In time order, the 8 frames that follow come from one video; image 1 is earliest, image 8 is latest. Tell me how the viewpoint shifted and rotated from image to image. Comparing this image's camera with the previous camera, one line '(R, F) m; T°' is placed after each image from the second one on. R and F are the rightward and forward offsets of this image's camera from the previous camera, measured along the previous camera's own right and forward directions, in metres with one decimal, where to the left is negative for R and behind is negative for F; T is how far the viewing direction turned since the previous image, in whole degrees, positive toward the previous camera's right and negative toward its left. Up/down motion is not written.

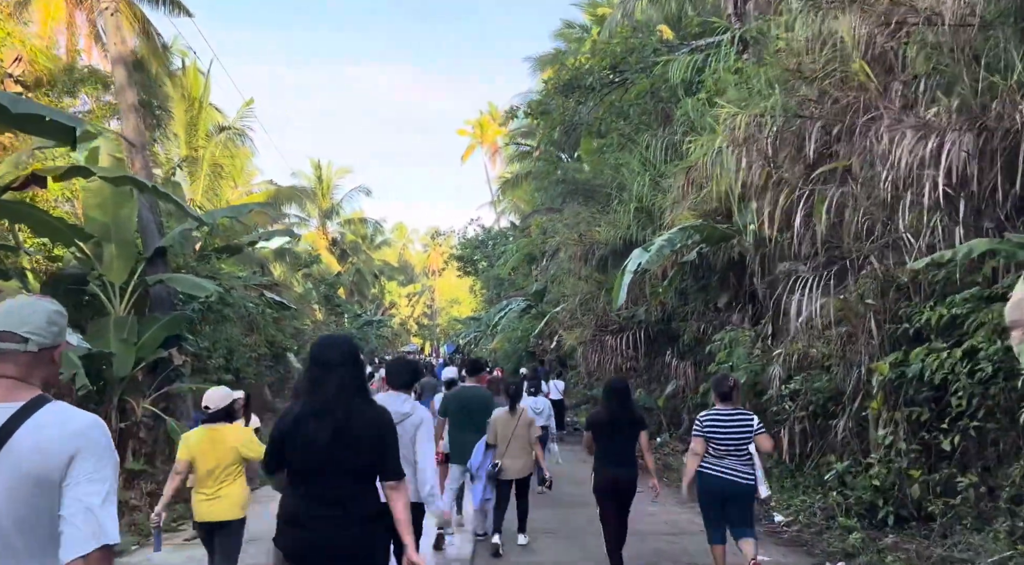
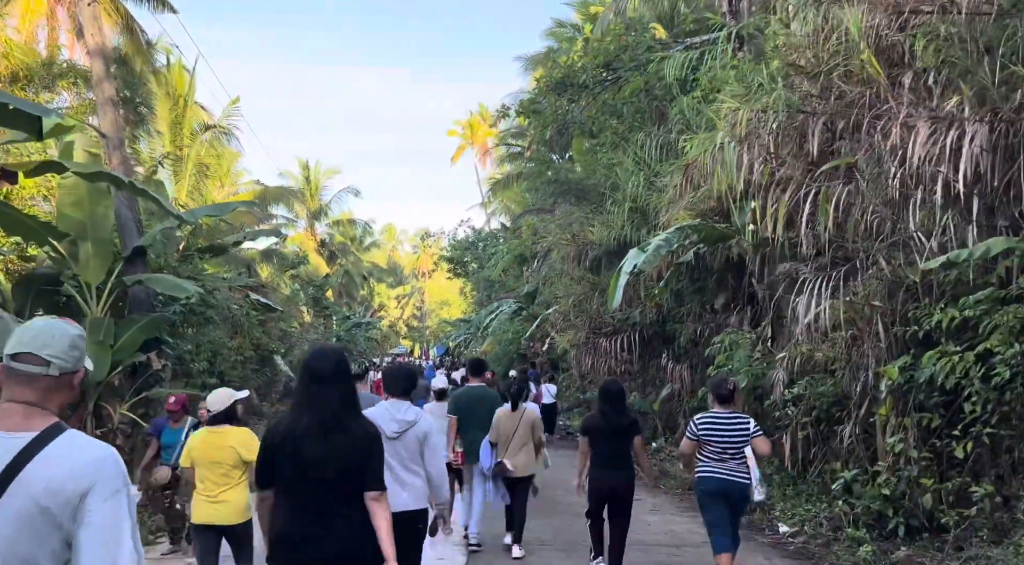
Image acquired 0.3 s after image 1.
(0.0, +0.3) m; +1°
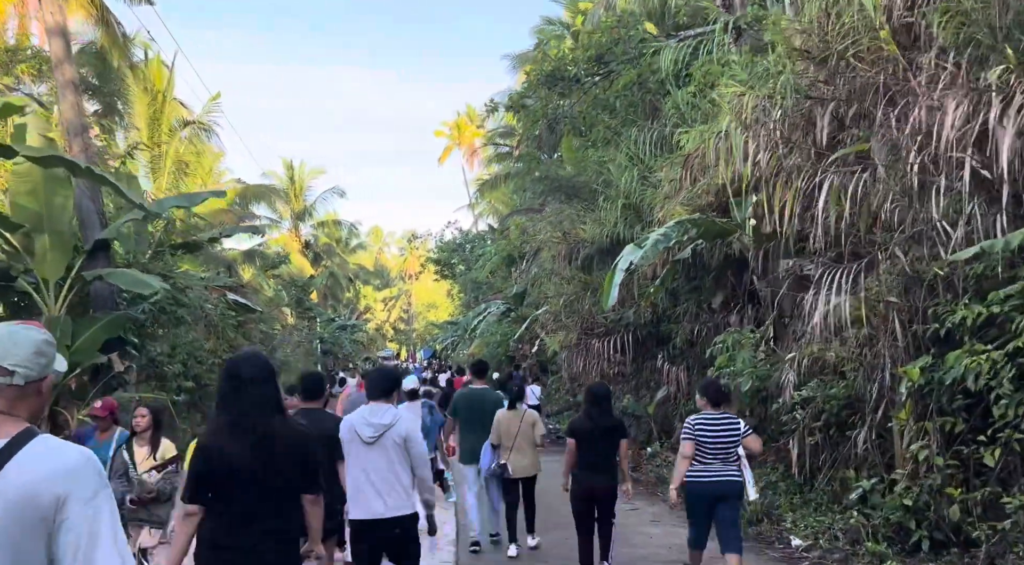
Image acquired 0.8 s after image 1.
(0.0, +0.6) m; +1°
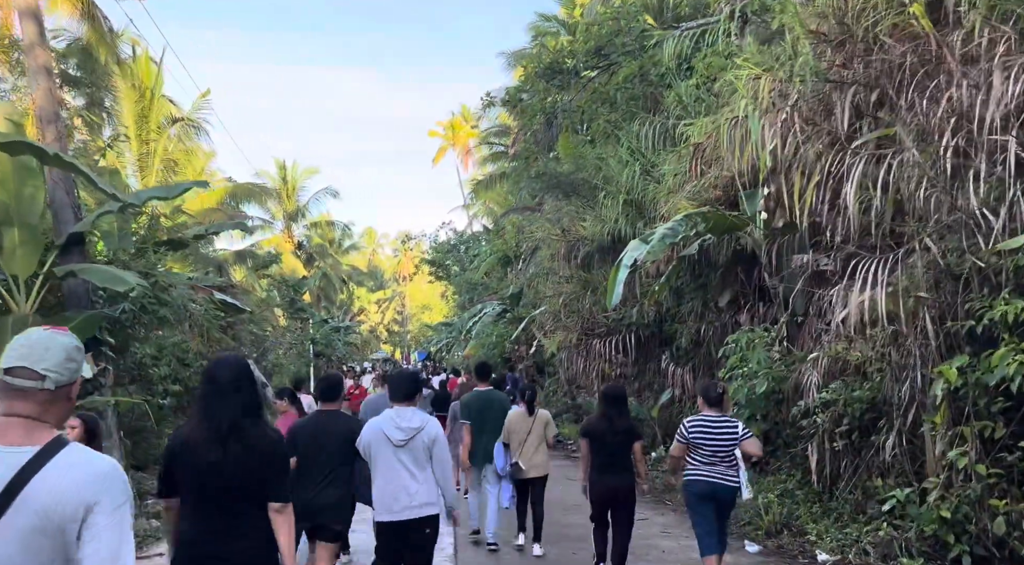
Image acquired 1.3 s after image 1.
(-0.1, +0.5) m; 0°
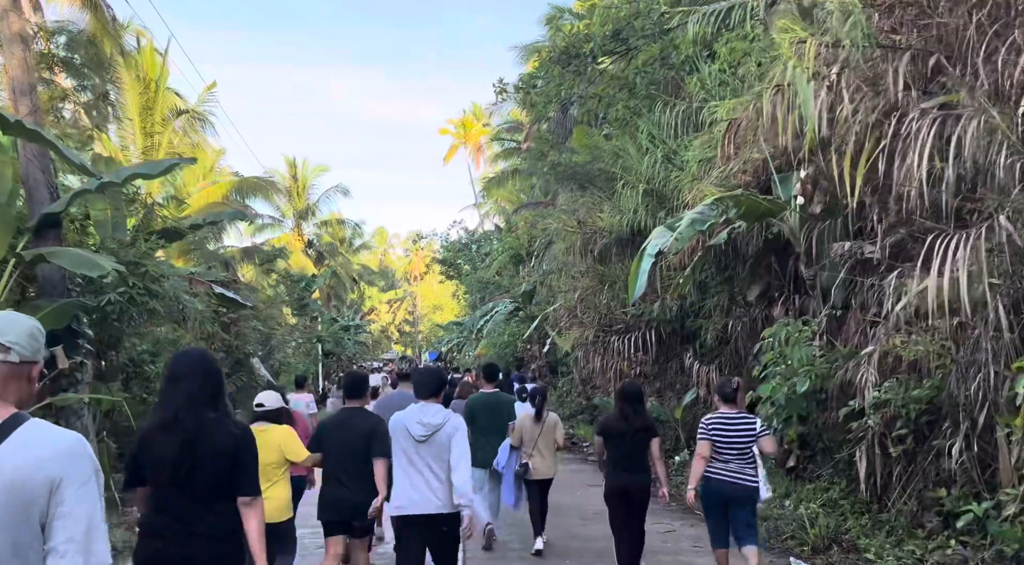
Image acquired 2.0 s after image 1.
(0.0, +0.7) m; -1°
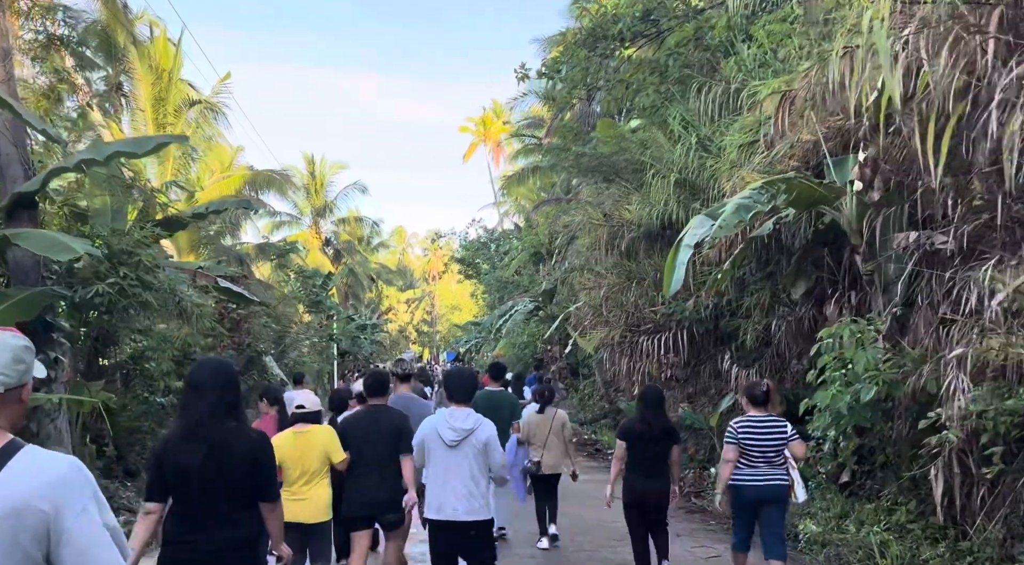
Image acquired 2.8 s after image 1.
(-0.1, +0.8) m; -1°
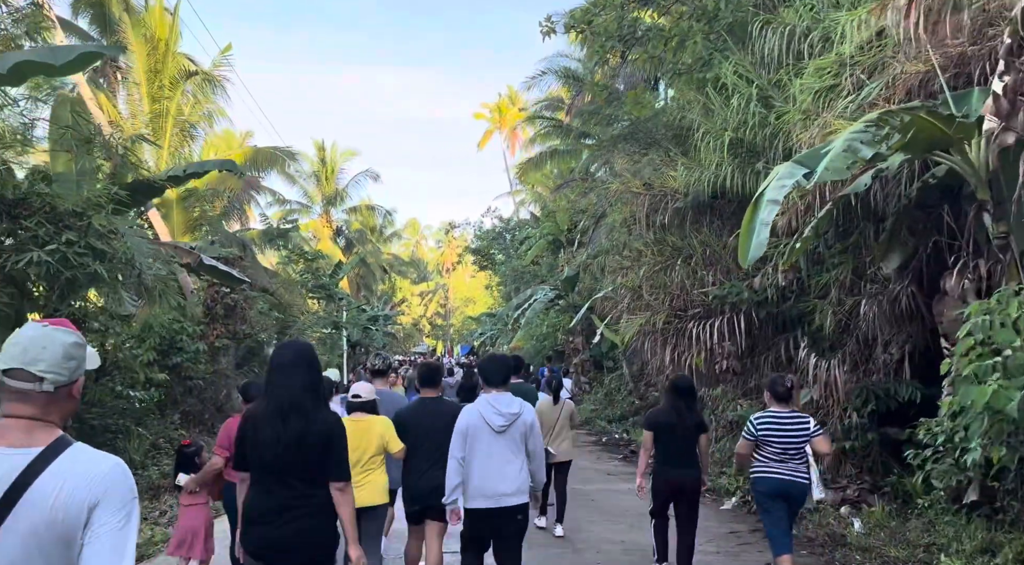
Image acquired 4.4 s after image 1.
(-0.2, +1.7) m; -1°
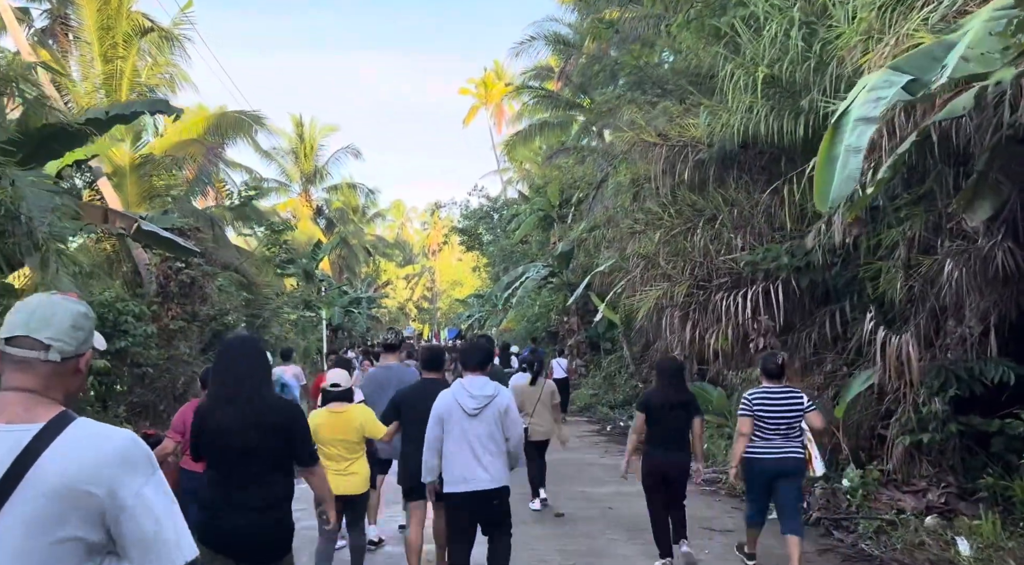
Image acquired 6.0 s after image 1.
(-0.1, +1.7) m; +1°
